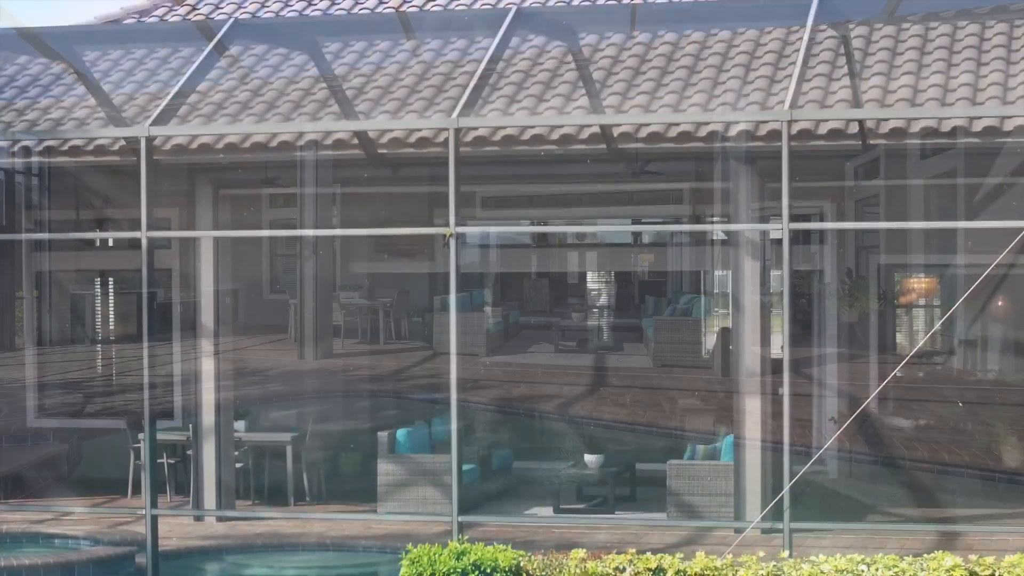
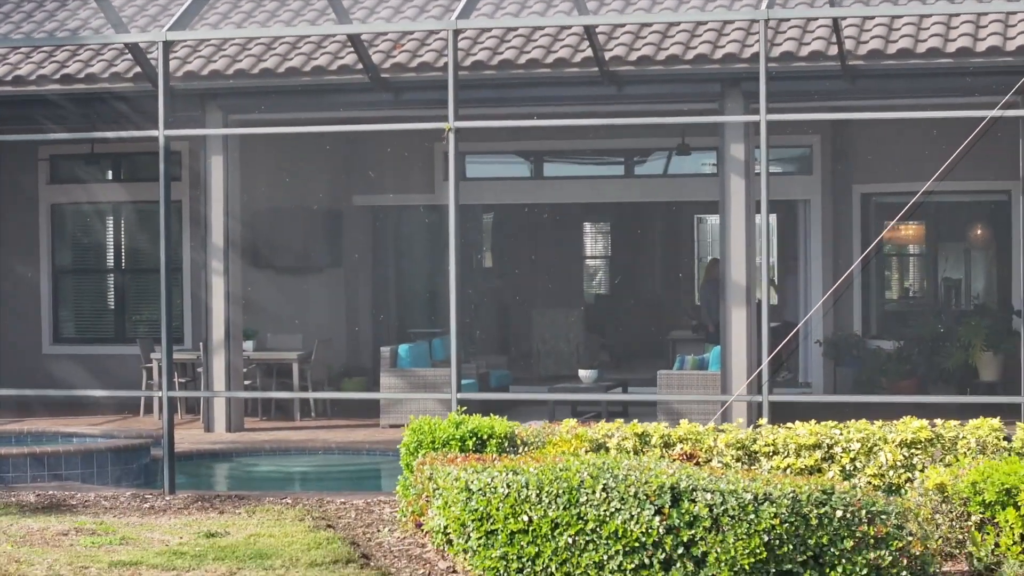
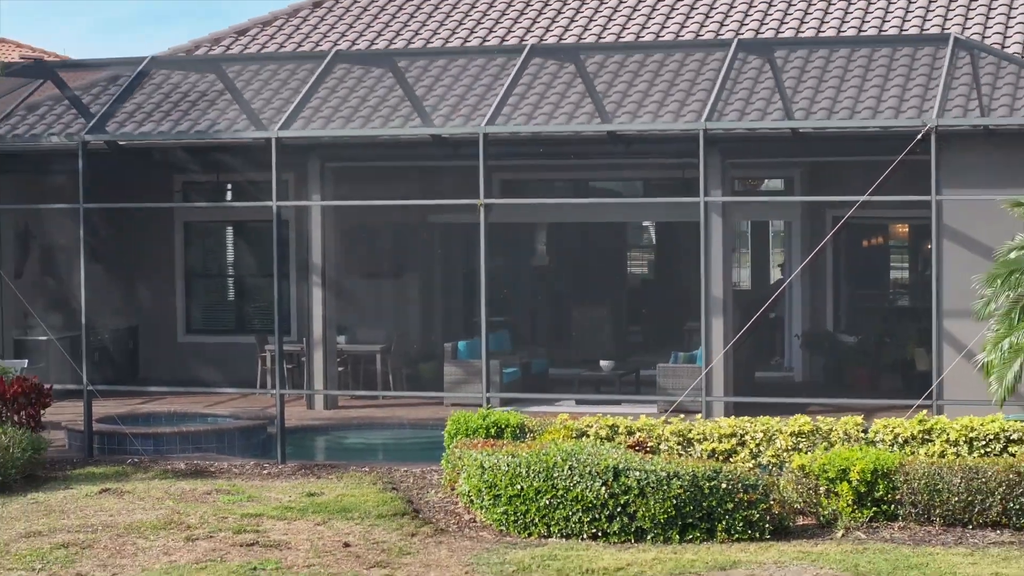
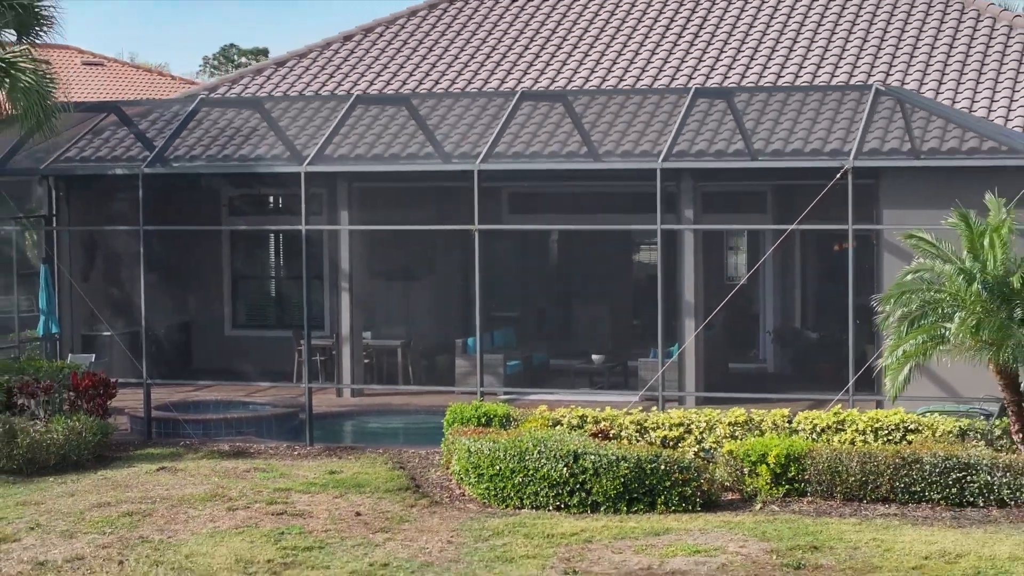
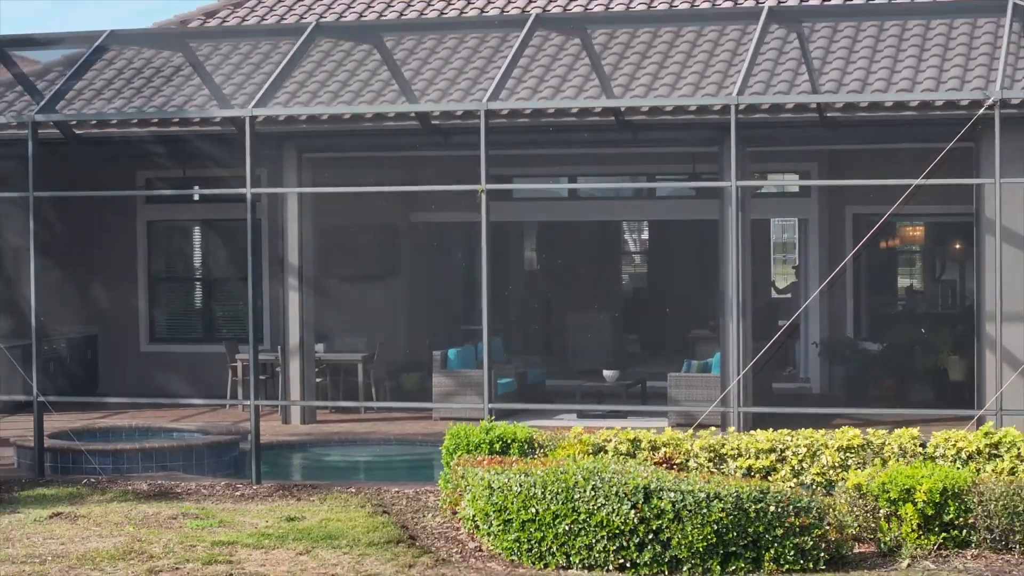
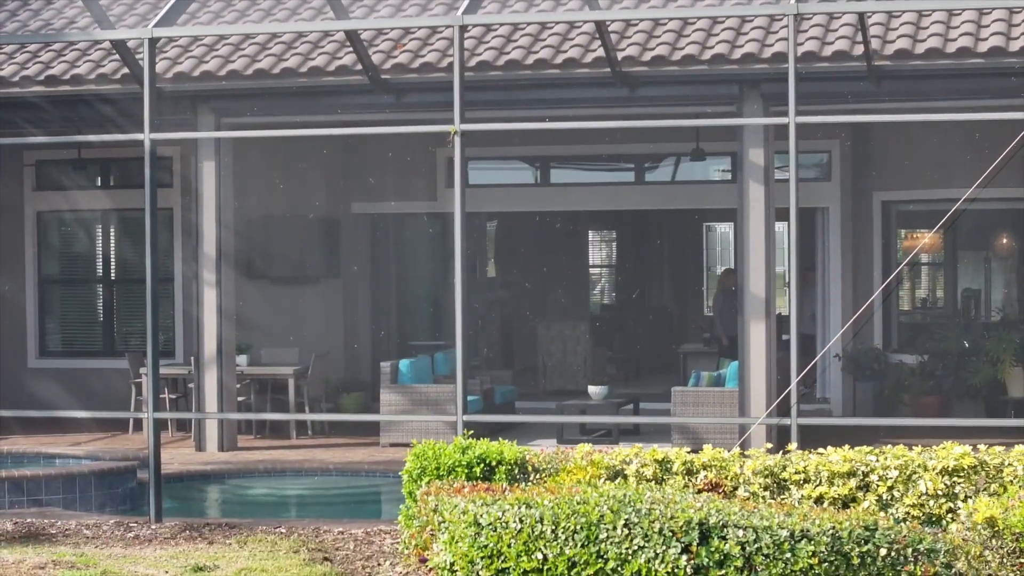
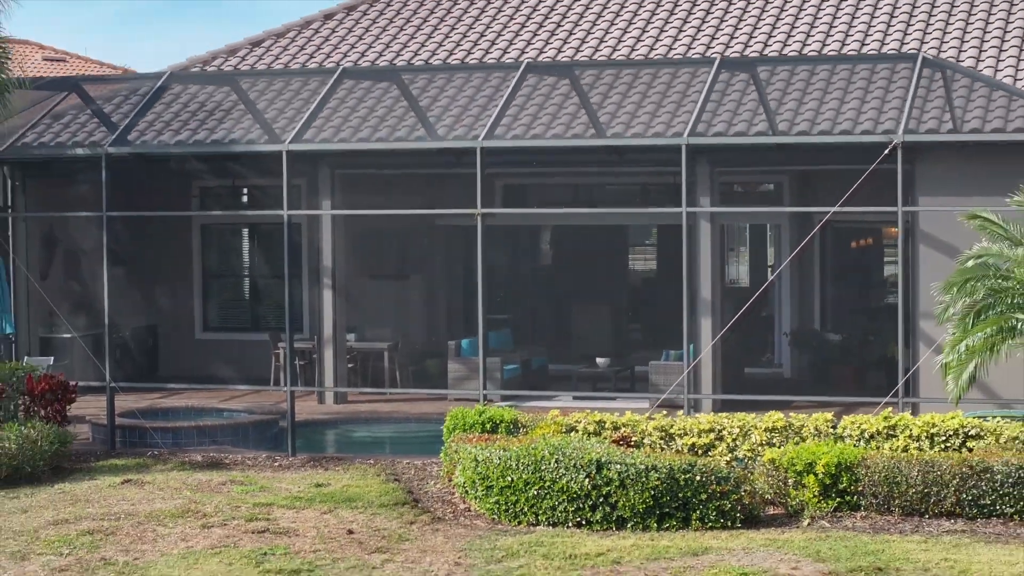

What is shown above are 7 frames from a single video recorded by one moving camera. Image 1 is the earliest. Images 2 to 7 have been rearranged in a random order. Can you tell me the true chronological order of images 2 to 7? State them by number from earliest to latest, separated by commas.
6, 2, 5, 3, 7, 4
